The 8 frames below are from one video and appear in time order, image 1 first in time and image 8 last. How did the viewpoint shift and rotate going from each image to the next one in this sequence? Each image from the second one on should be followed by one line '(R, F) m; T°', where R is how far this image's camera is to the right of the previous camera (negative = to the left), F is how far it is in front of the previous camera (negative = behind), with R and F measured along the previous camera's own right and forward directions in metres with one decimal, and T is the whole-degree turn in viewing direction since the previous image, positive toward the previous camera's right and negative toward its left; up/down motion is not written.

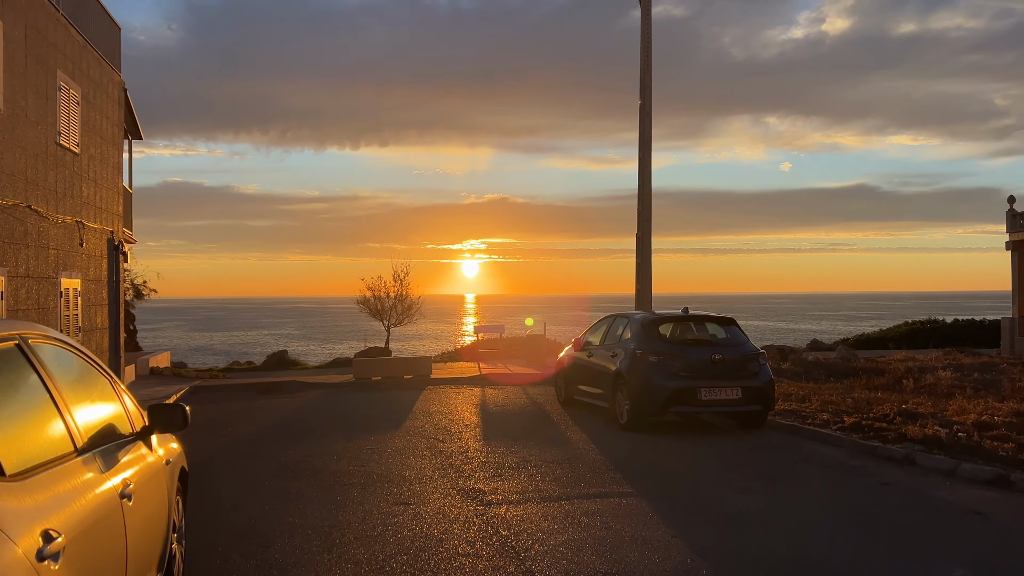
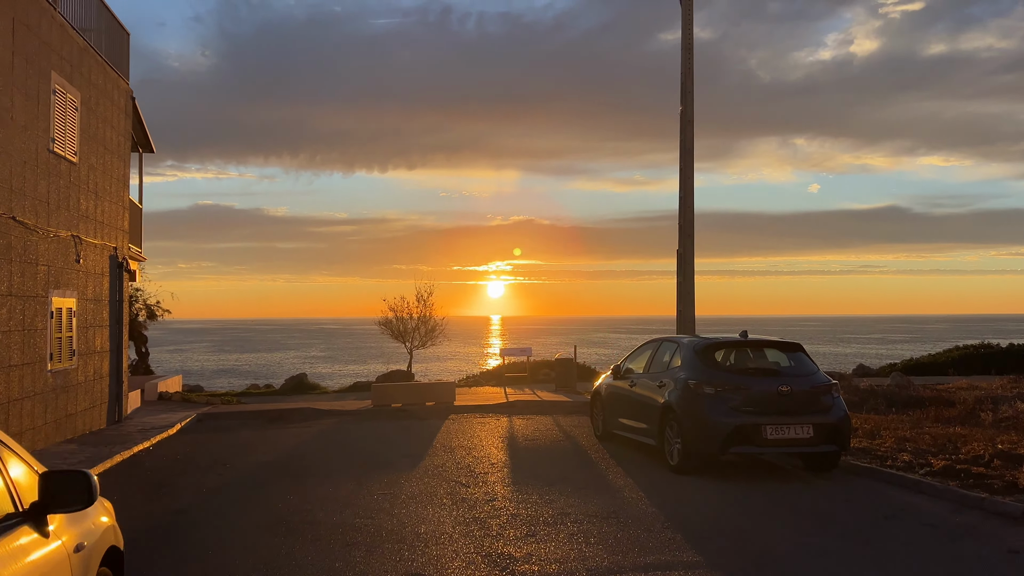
(-0.1, +1.2) m; -2°
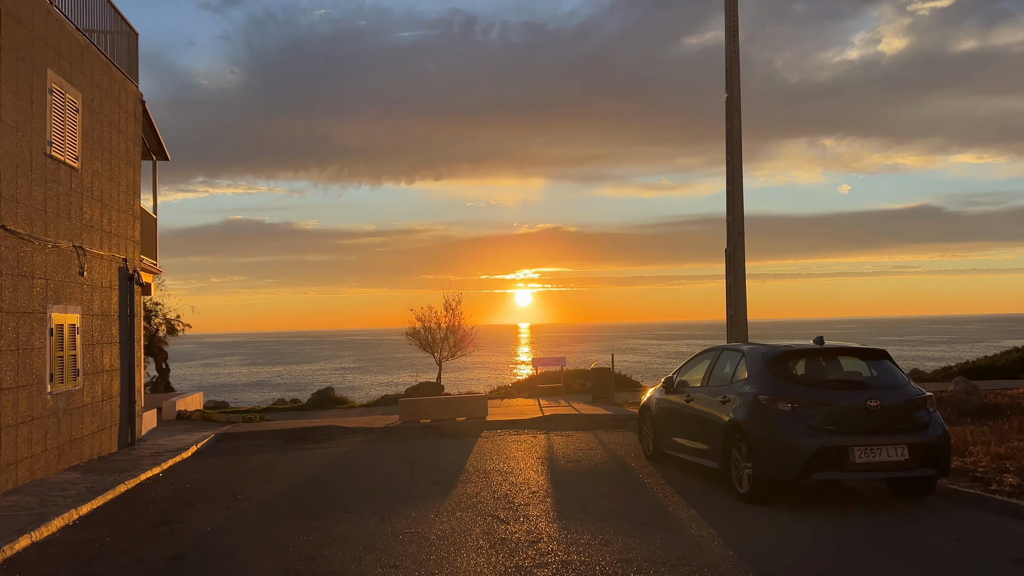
(-0.1, +1.1) m; -2°
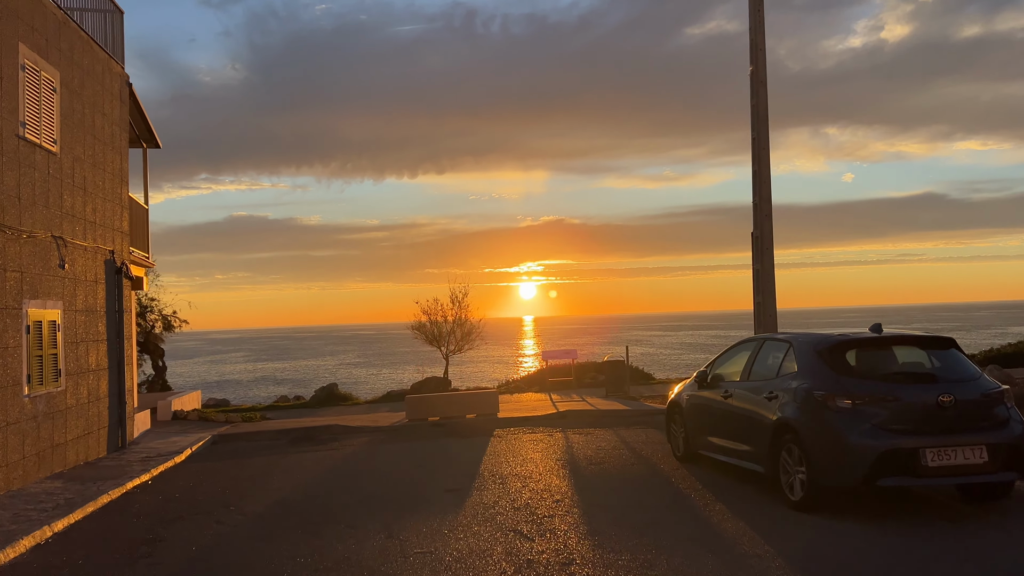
(-0.1, +0.9) m; 0°
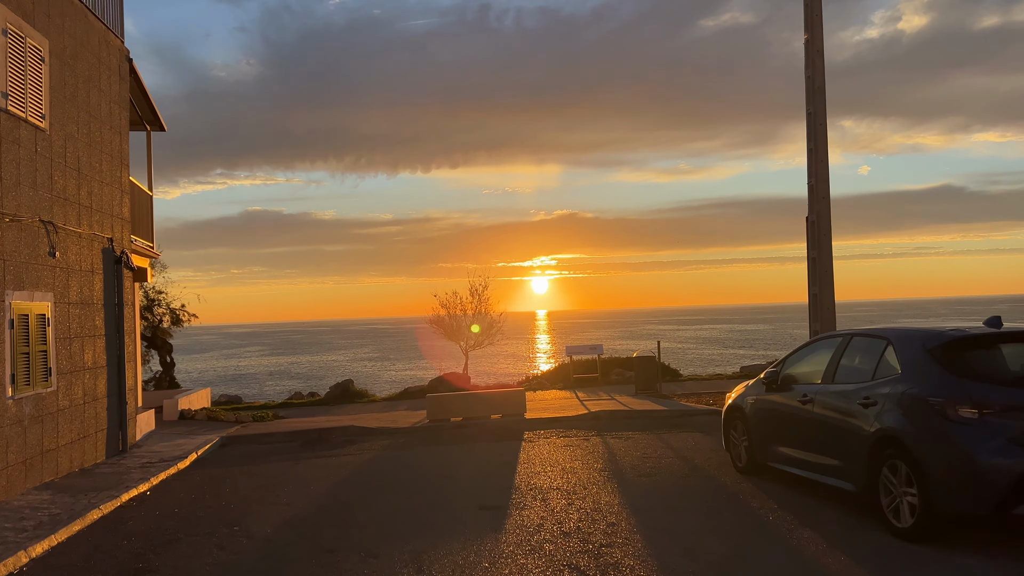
(-0.3, +1.1) m; -1°
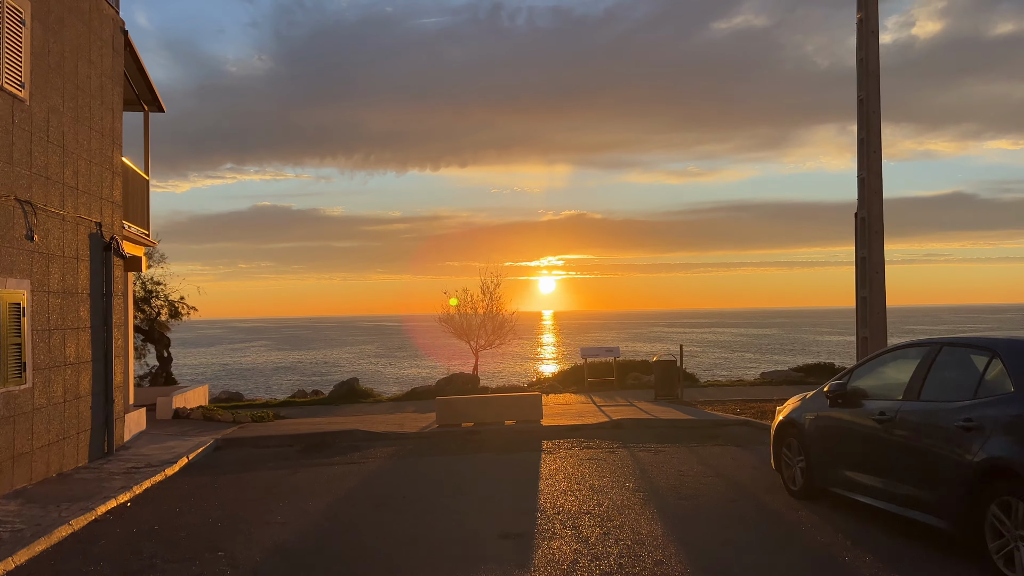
(-0.2, +1.0) m; -1°
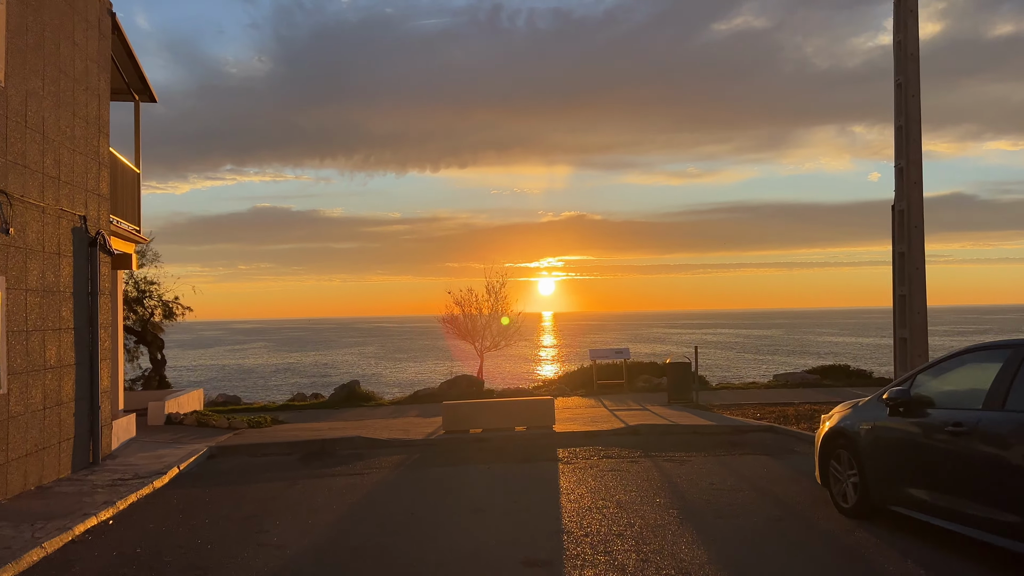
(-0.2, +0.7) m; 0°
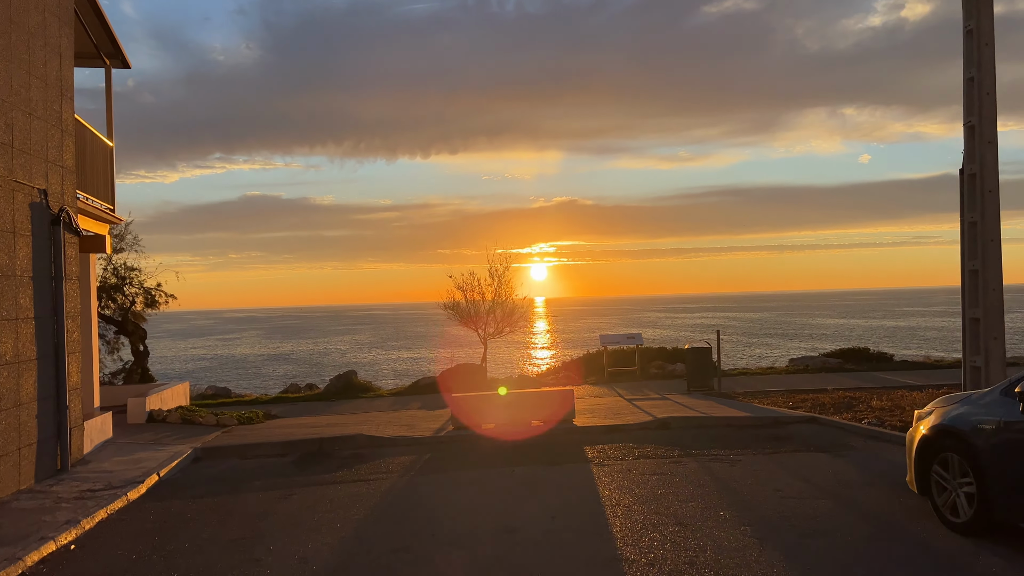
(-0.3, +1.2) m; +1°
